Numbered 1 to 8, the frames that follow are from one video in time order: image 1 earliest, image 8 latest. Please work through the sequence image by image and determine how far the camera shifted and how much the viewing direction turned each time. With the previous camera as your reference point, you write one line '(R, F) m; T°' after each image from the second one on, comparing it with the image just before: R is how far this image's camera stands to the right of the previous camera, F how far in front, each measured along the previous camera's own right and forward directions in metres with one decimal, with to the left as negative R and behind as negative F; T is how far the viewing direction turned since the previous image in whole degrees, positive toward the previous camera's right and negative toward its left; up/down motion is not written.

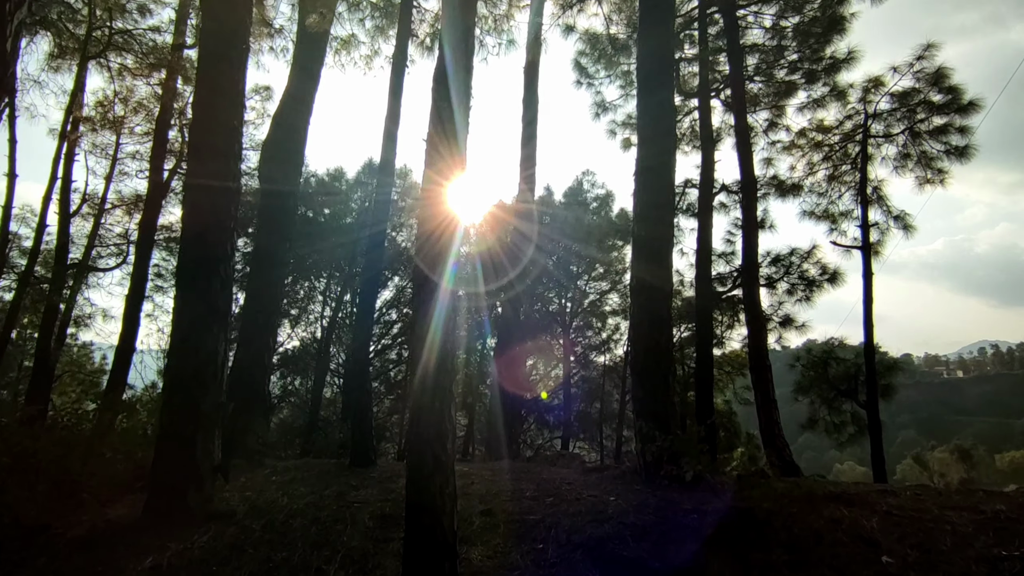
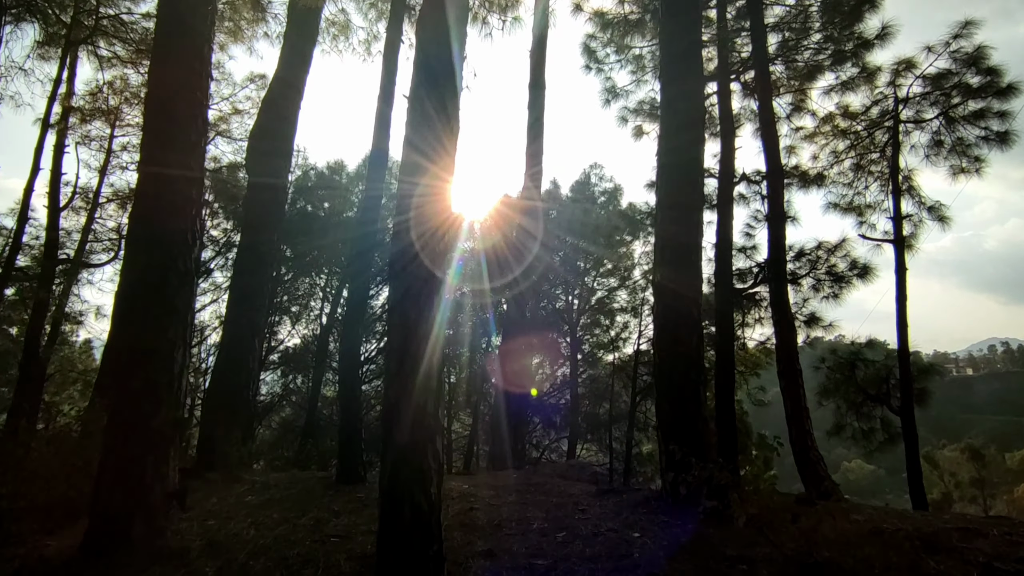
(0.0, +0.6) m; -1°
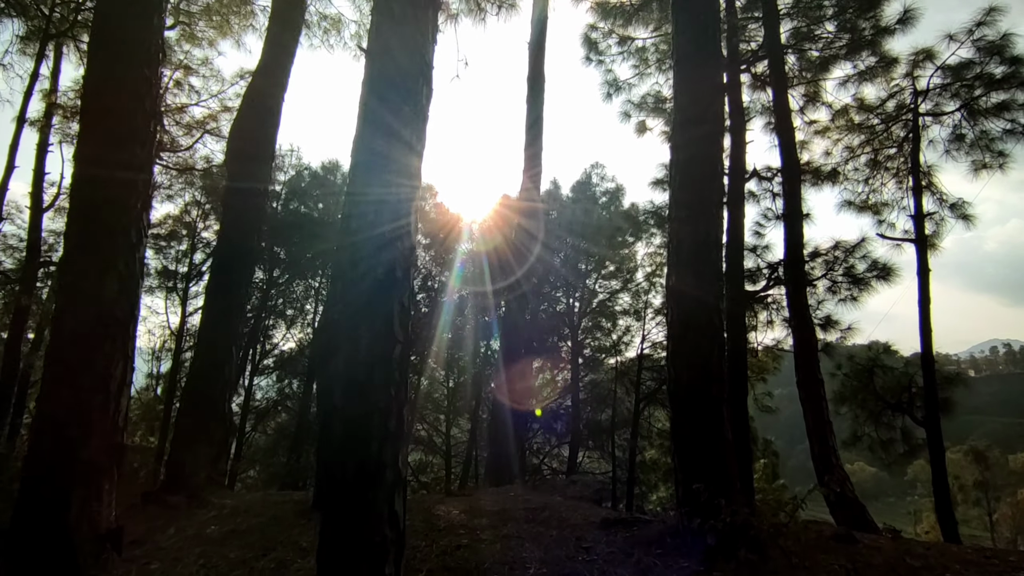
(0.0, +0.5) m; 0°
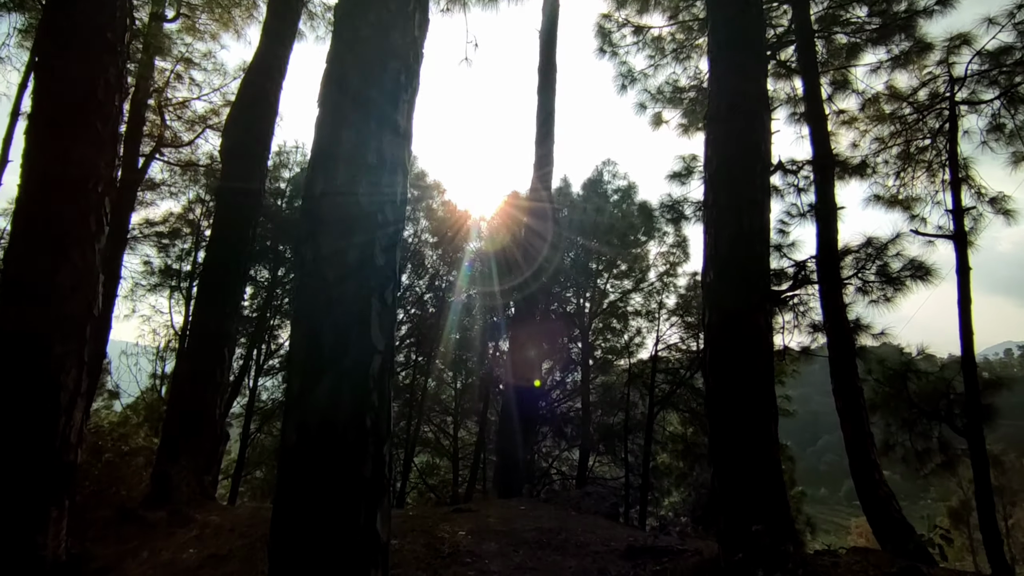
(0.0, +0.4) m; -1°
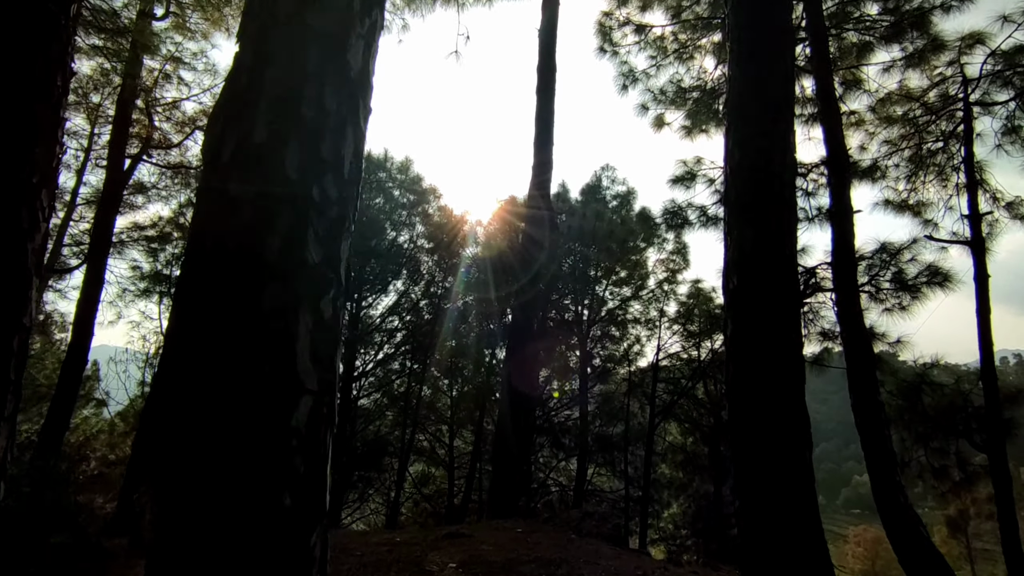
(0.0, +0.3) m; 0°
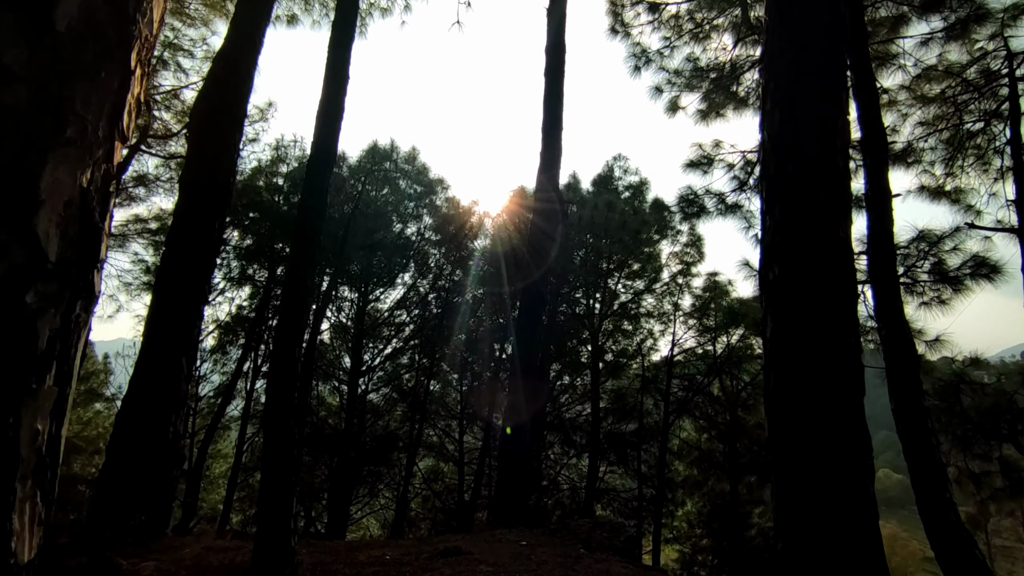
(+0.1, +0.4) m; -1°
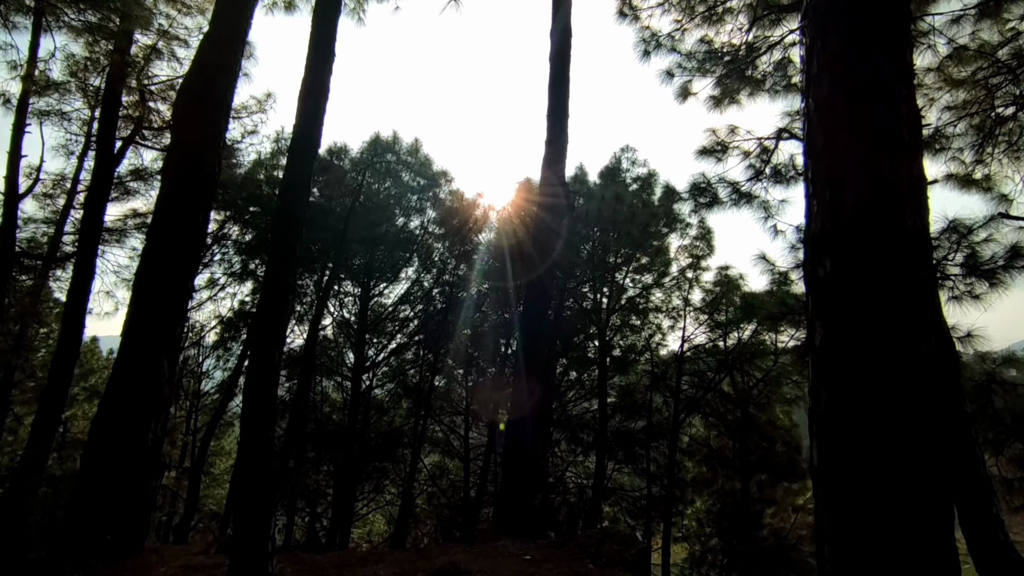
(0.0, +0.3) m; -1°
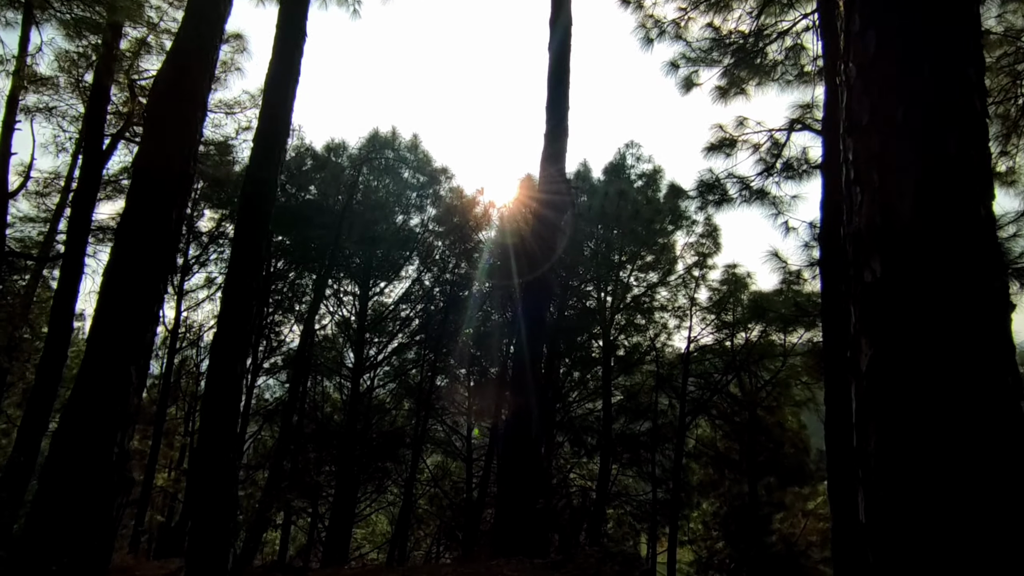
(+0.1, +0.3) m; -1°
